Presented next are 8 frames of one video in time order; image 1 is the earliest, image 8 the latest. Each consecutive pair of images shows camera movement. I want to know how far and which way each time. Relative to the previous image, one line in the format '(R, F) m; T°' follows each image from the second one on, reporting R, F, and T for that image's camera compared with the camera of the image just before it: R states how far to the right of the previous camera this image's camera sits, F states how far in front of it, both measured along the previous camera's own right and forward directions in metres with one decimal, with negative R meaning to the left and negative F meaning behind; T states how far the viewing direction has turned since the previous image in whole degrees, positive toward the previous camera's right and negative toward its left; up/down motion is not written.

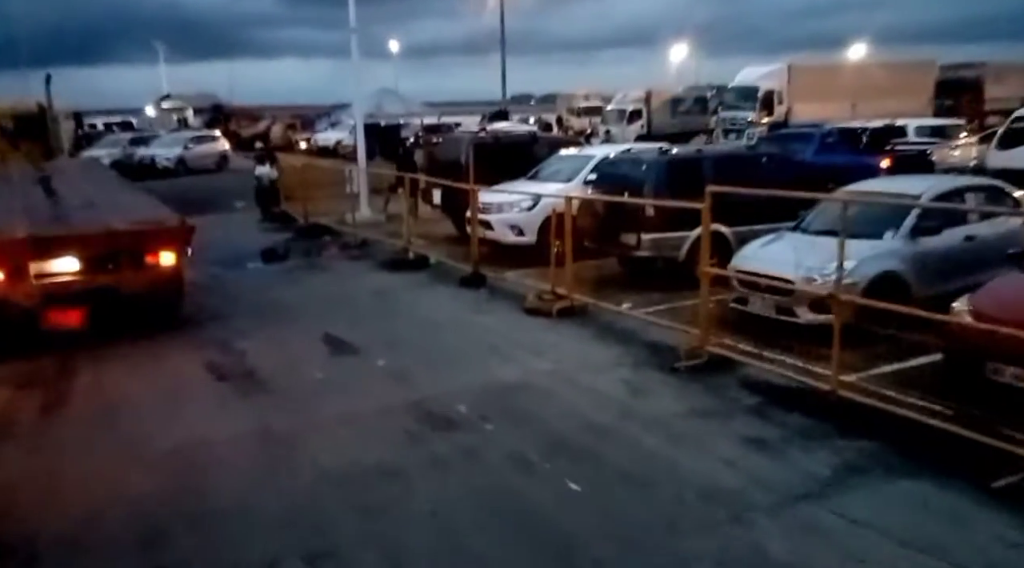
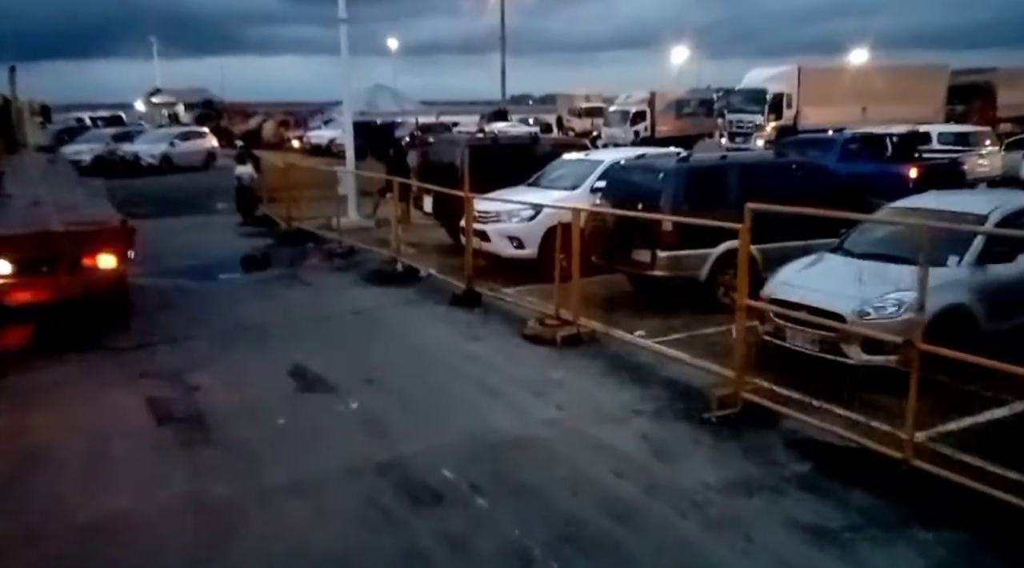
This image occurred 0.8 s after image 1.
(0.0, +1.1) m; 0°
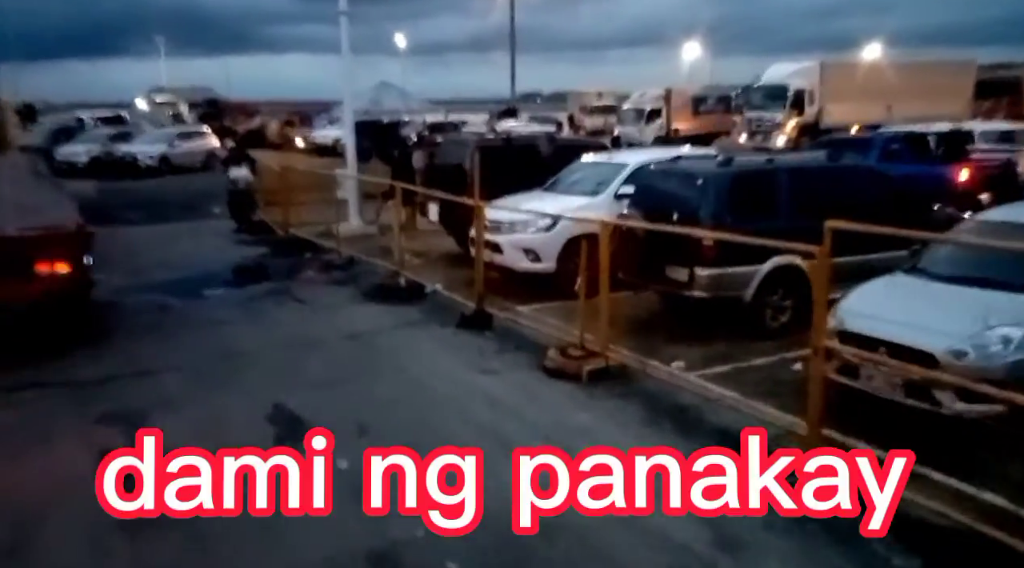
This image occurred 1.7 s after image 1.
(-0.1, +1.1) m; -1°
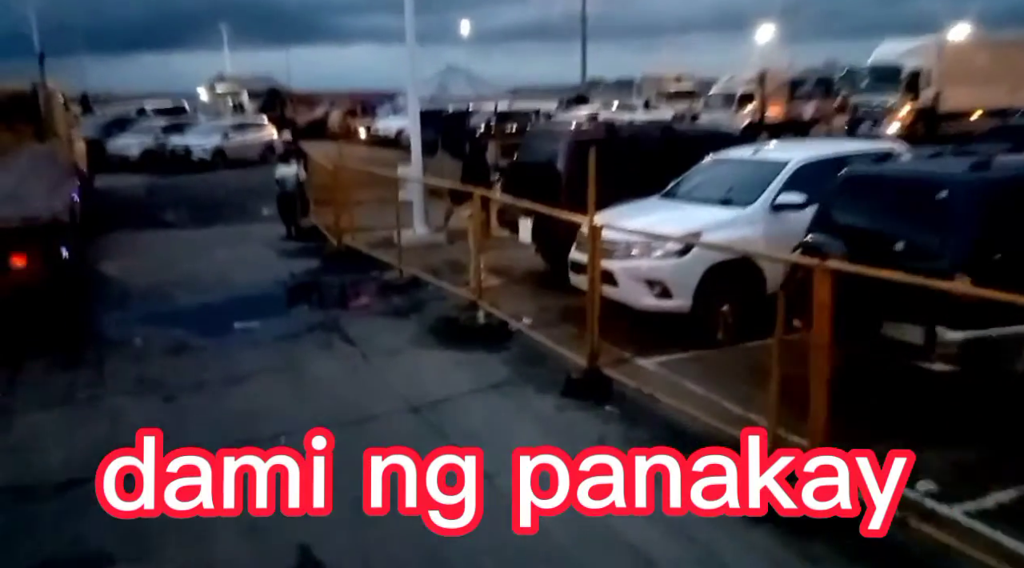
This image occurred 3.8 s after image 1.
(-0.5, +2.4) m; -4°
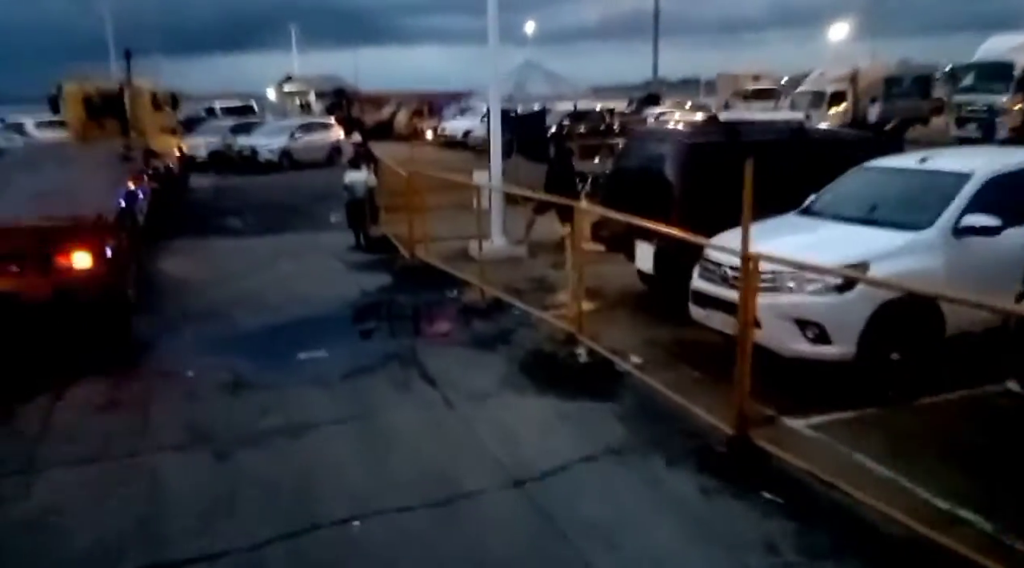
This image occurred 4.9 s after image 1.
(-0.4, +1.2) m; -4°
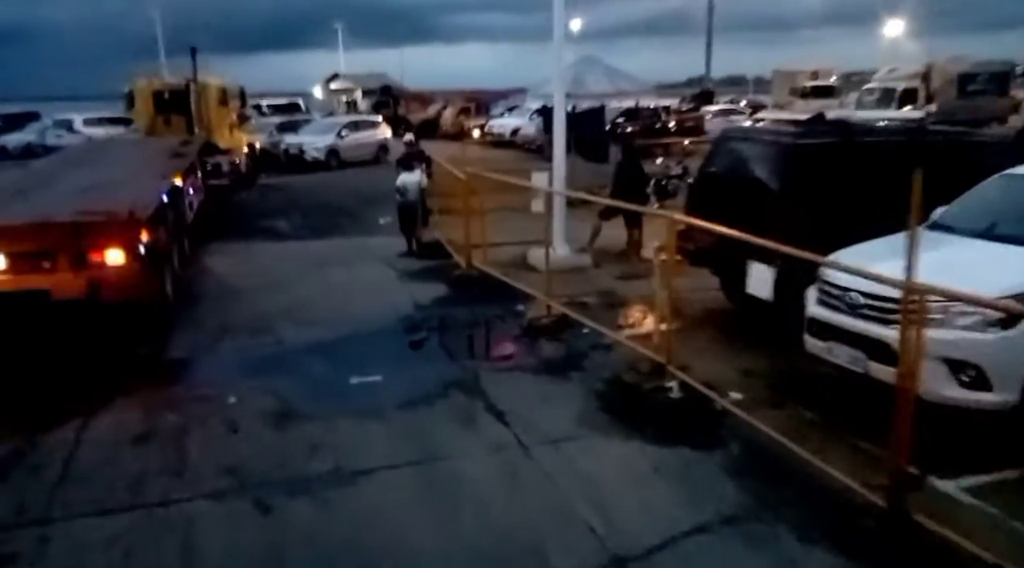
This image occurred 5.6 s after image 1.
(-0.3, +0.8) m; -3°
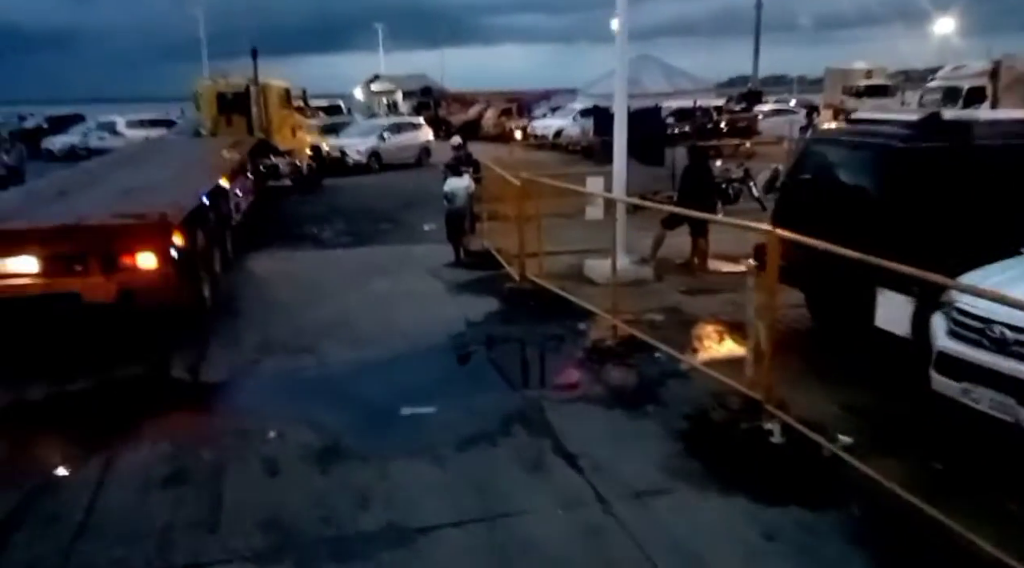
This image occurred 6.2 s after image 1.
(-0.2, +0.7) m; -2°
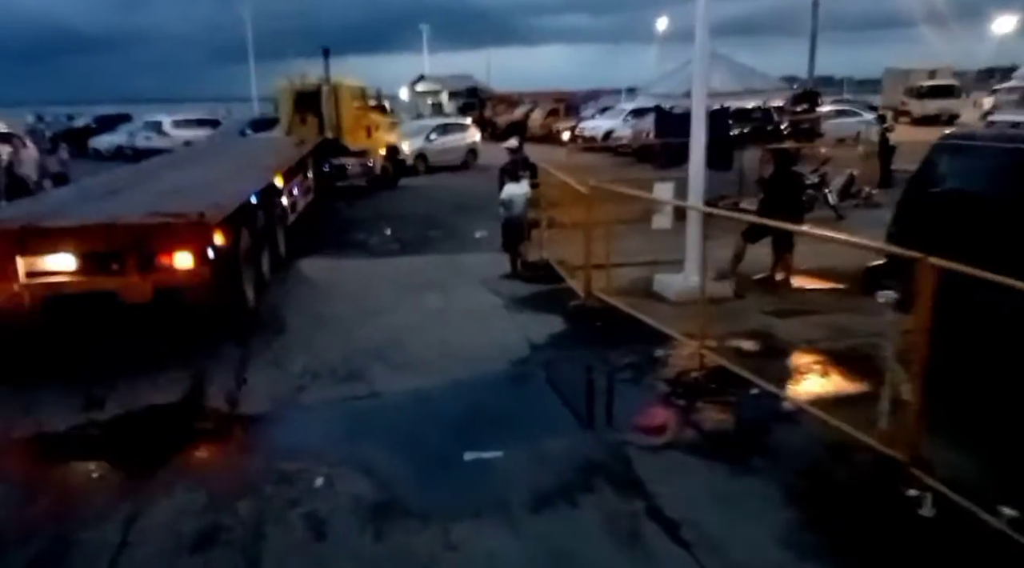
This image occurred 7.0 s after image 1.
(-0.3, +0.8) m; -3°
